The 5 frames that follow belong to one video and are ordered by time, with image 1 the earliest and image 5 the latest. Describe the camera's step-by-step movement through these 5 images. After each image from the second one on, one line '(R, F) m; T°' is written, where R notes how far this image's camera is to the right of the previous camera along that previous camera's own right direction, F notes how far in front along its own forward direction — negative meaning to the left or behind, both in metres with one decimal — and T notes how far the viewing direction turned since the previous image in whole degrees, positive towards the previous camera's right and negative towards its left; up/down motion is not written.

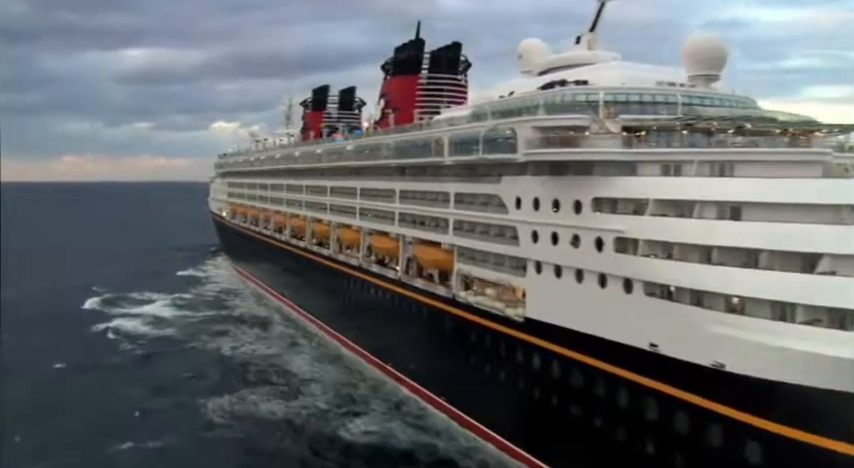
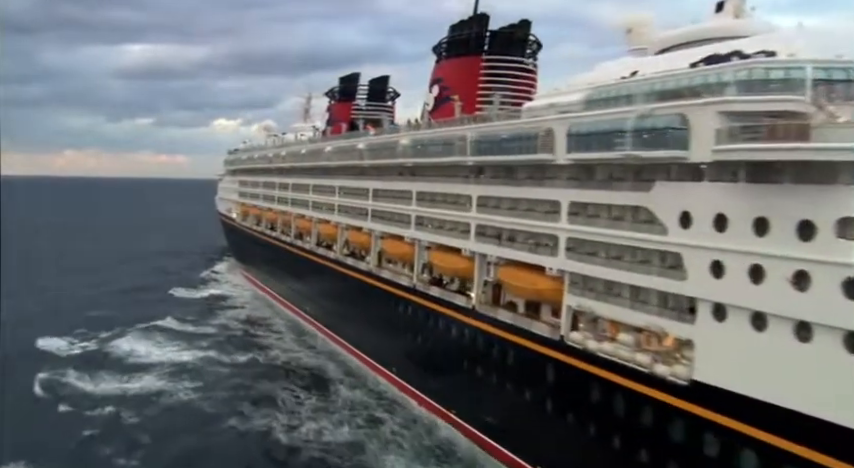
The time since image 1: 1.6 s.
(-2.0, +3.8) m; 0°
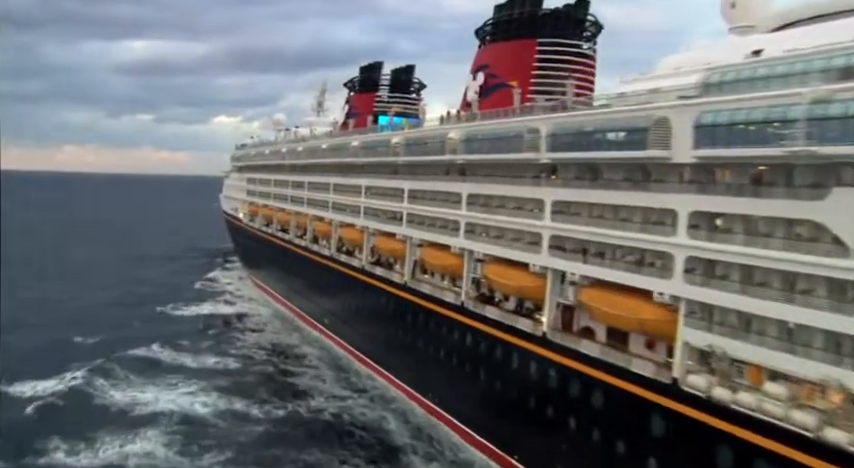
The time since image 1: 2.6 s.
(-1.2, +2.4) m; 0°
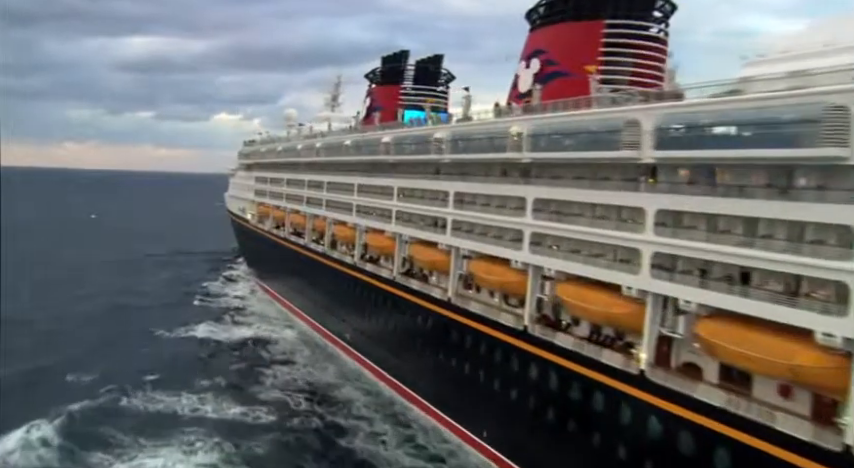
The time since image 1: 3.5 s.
(-1.1, +2.2) m; 0°
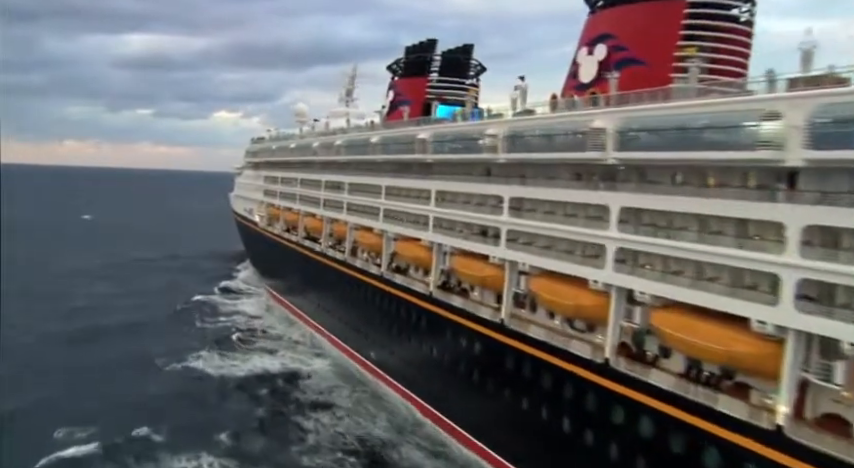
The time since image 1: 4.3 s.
(-1.1, +2.0) m; 0°
